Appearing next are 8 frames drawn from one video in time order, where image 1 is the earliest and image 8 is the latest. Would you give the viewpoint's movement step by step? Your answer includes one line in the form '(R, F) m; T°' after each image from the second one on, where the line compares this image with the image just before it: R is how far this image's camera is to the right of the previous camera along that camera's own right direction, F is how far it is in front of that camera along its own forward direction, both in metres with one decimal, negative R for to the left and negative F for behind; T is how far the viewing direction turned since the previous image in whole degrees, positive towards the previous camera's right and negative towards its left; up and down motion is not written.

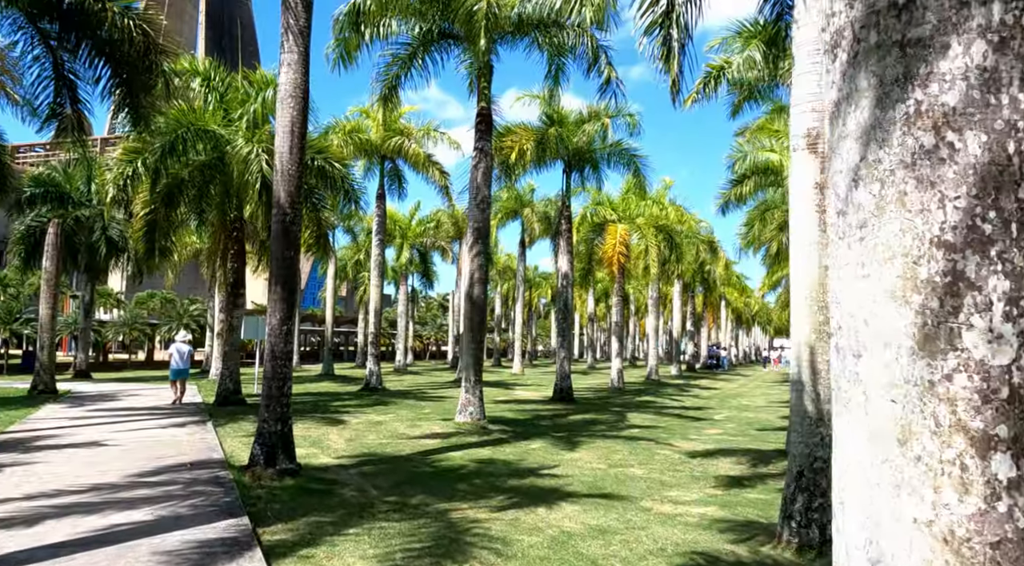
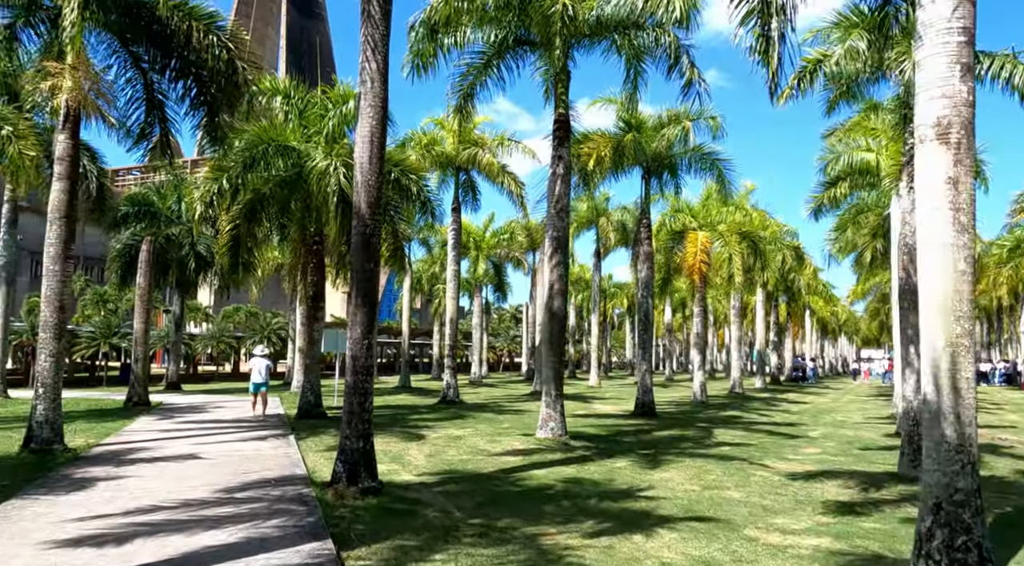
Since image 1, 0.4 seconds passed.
(-0.1, +0.3) m; -5°
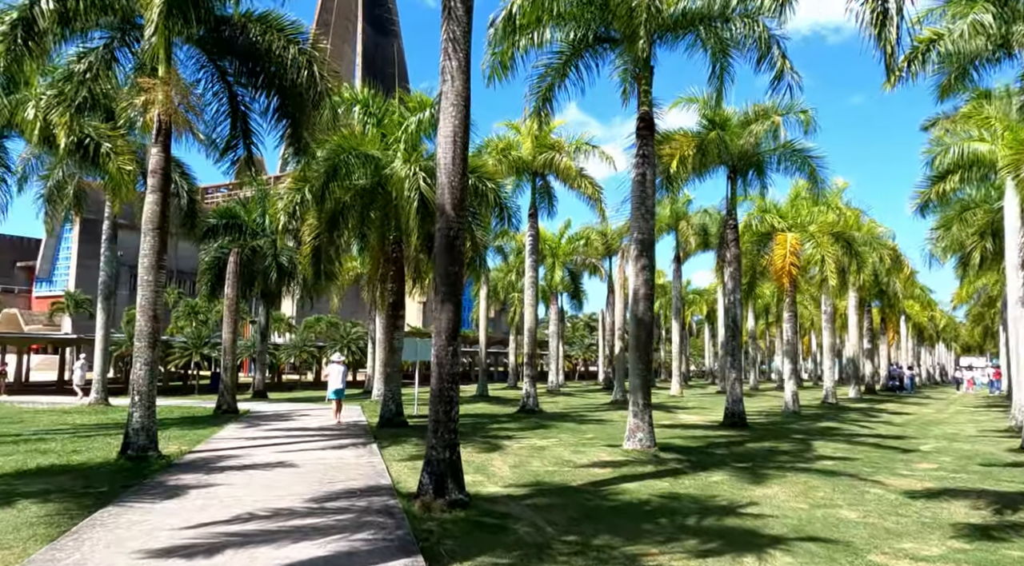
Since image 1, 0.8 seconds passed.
(-0.2, +0.3) m; -6°
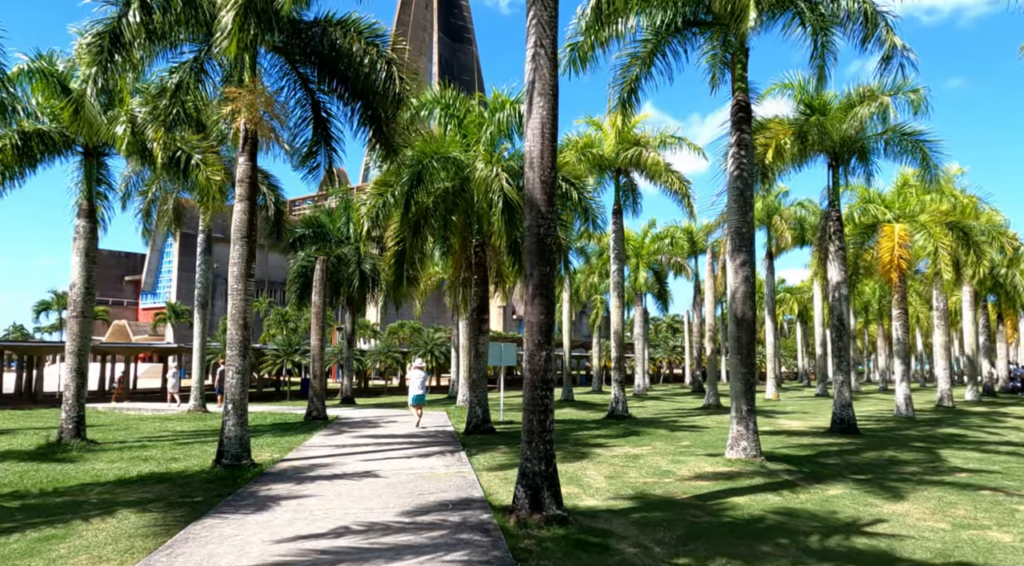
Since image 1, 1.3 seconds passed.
(-0.2, +0.5) m; -6°
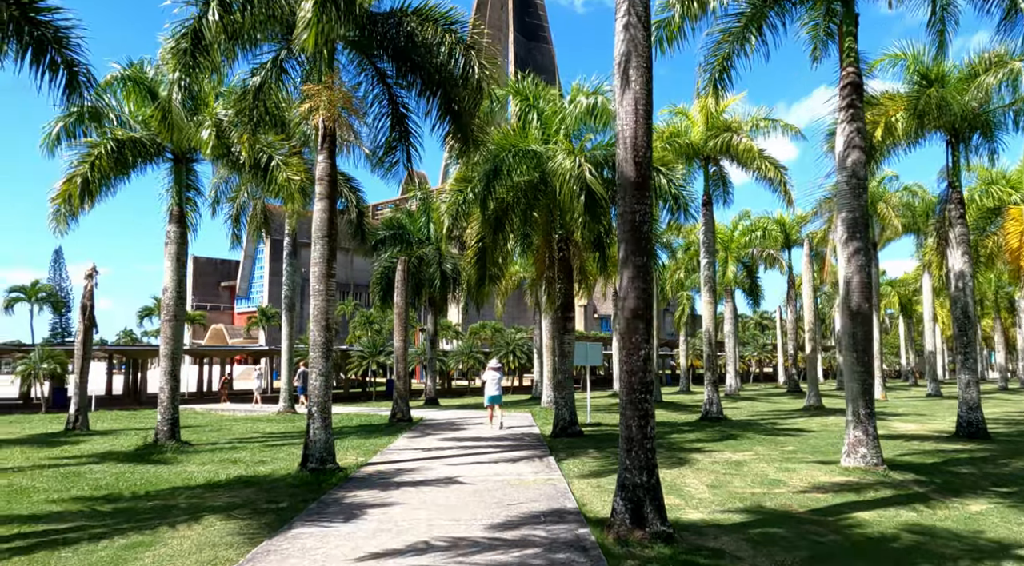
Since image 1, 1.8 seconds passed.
(-0.1, +0.7) m; -6°
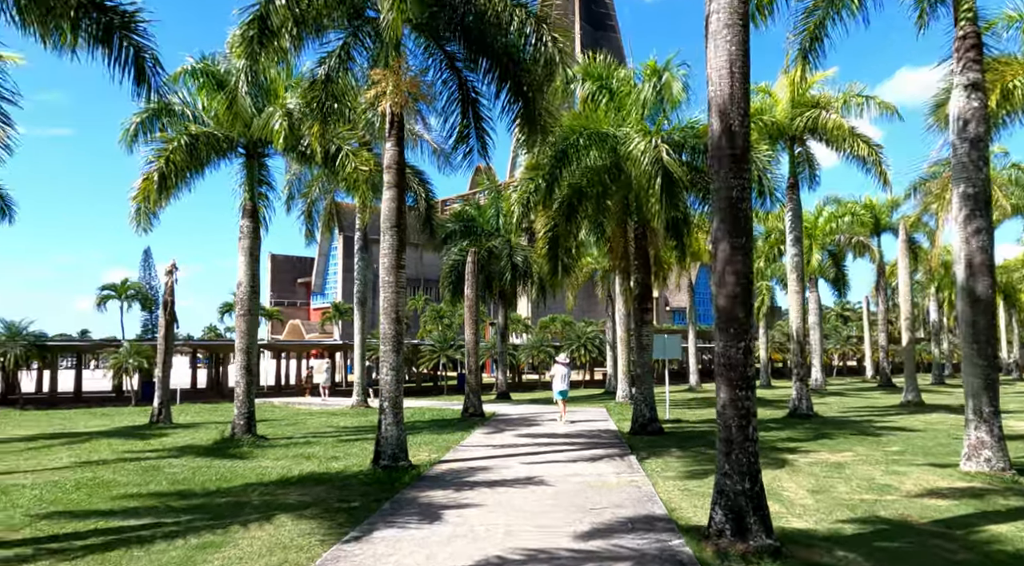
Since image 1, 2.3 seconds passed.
(-0.1, +0.6) m; -5°
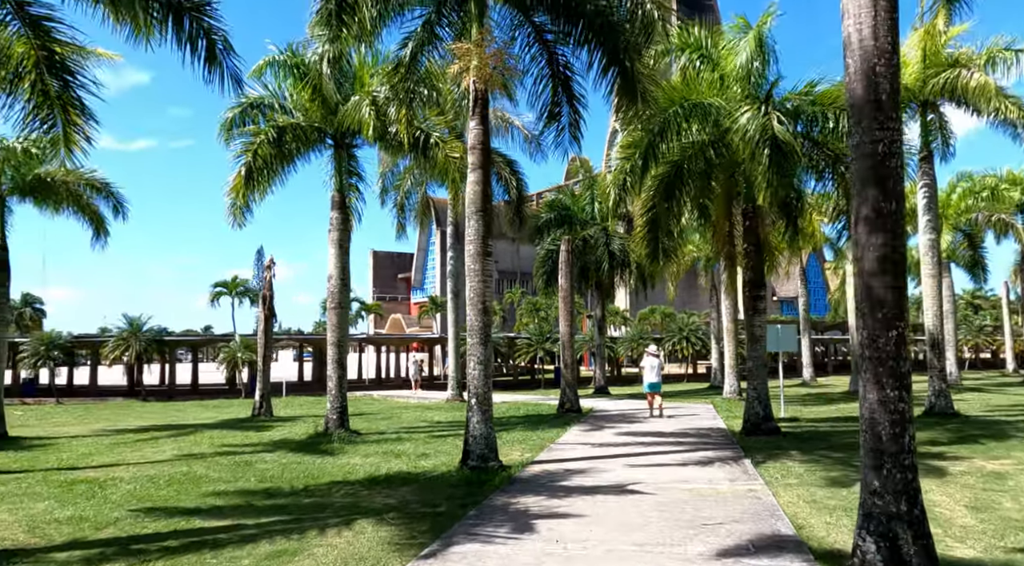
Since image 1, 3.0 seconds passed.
(0.0, +1.0) m; -7°
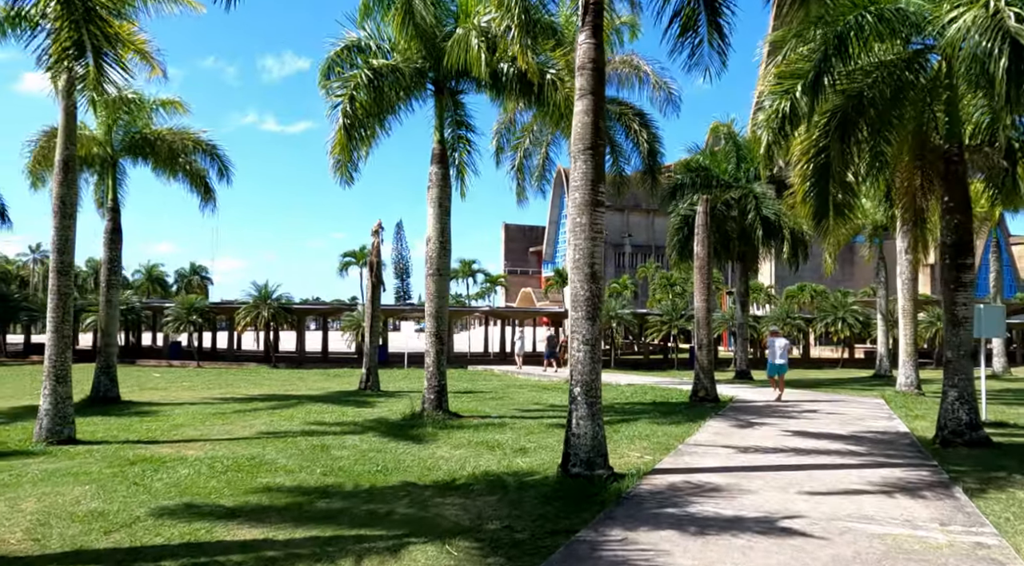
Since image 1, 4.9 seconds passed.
(+0.2, +2.7) m; -10°
